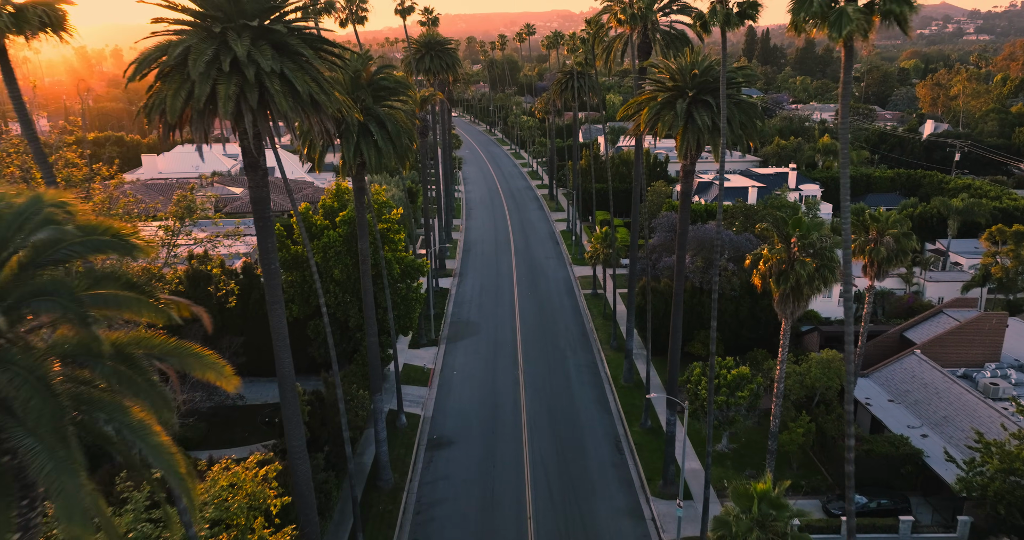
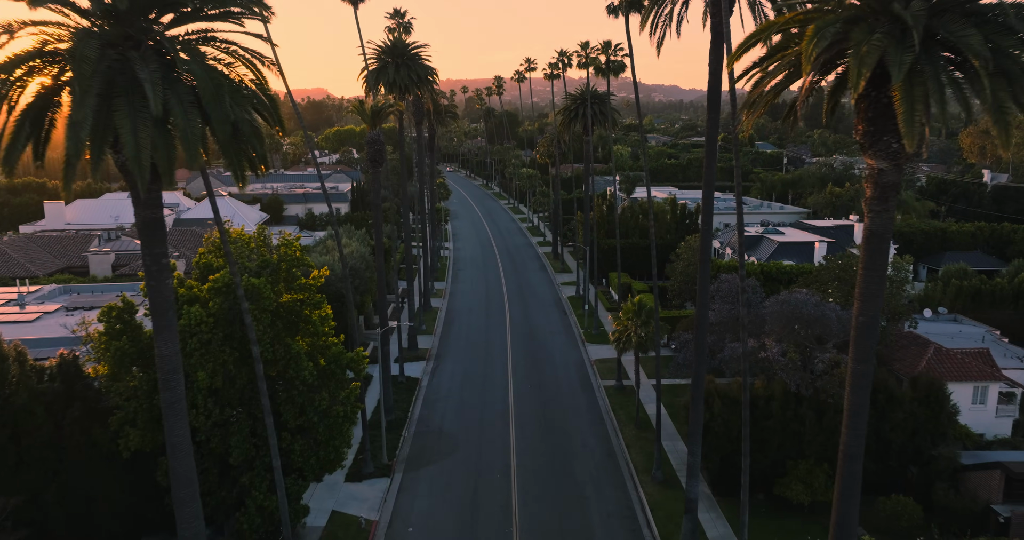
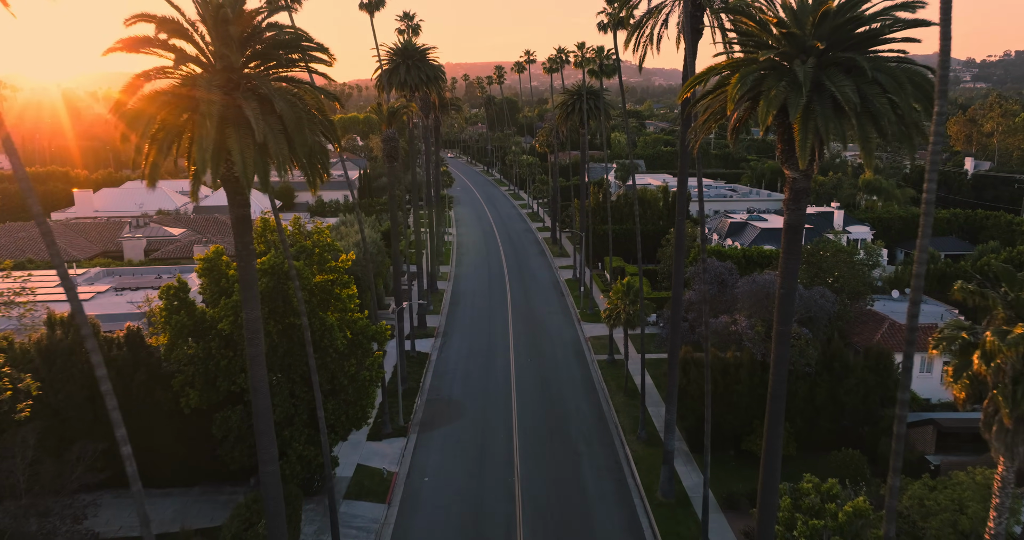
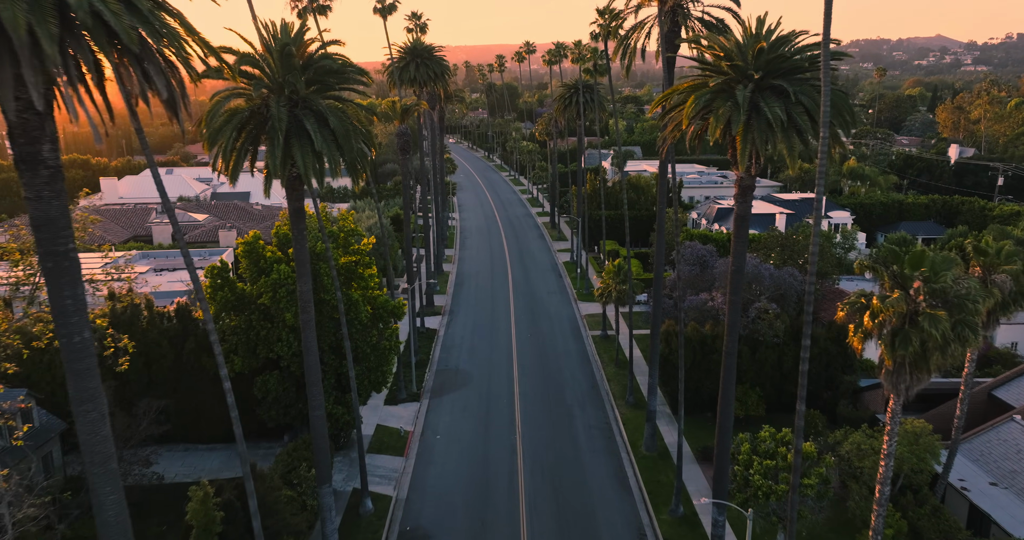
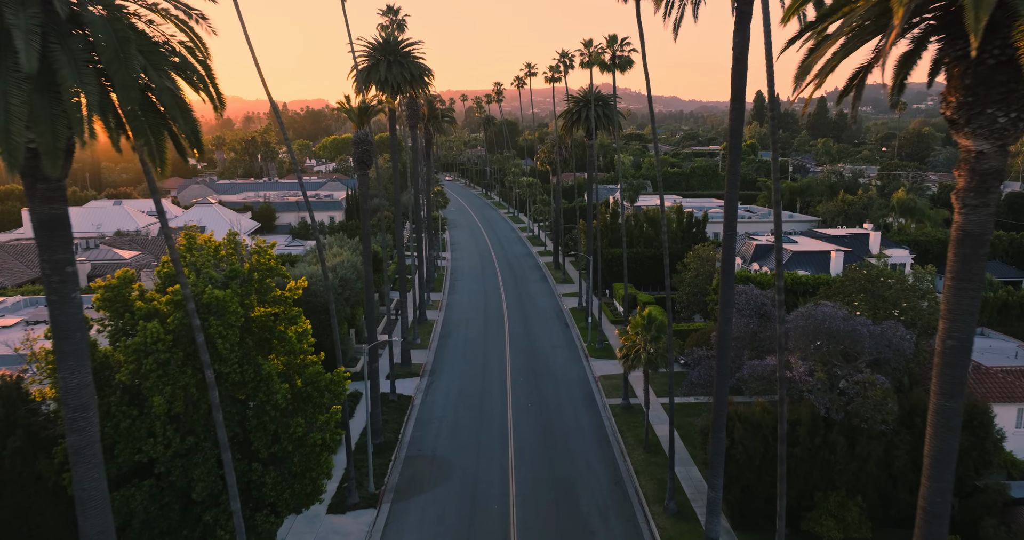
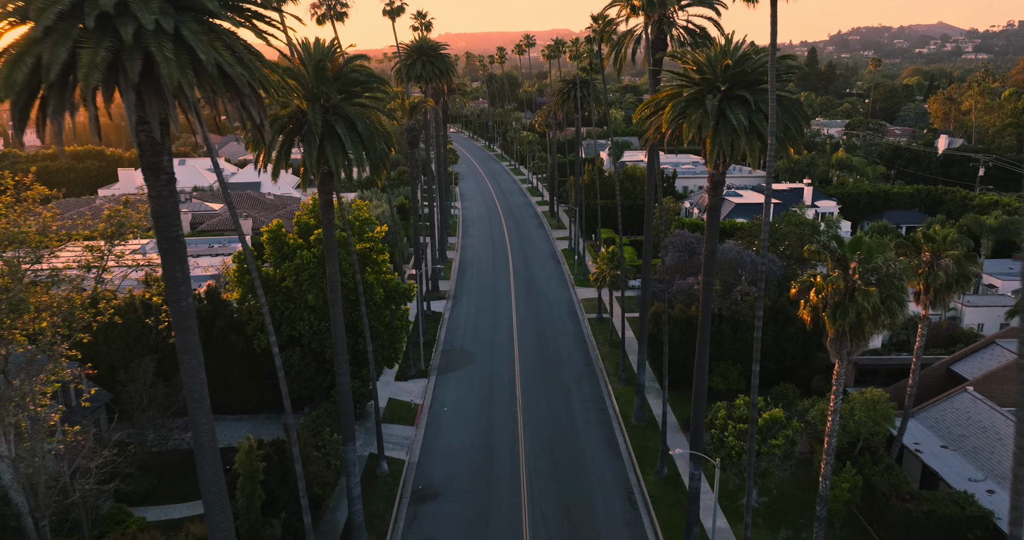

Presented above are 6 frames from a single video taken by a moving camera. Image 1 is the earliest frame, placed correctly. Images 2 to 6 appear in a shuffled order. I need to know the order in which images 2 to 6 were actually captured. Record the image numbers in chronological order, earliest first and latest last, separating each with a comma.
6, 4, 3, 2, 5
